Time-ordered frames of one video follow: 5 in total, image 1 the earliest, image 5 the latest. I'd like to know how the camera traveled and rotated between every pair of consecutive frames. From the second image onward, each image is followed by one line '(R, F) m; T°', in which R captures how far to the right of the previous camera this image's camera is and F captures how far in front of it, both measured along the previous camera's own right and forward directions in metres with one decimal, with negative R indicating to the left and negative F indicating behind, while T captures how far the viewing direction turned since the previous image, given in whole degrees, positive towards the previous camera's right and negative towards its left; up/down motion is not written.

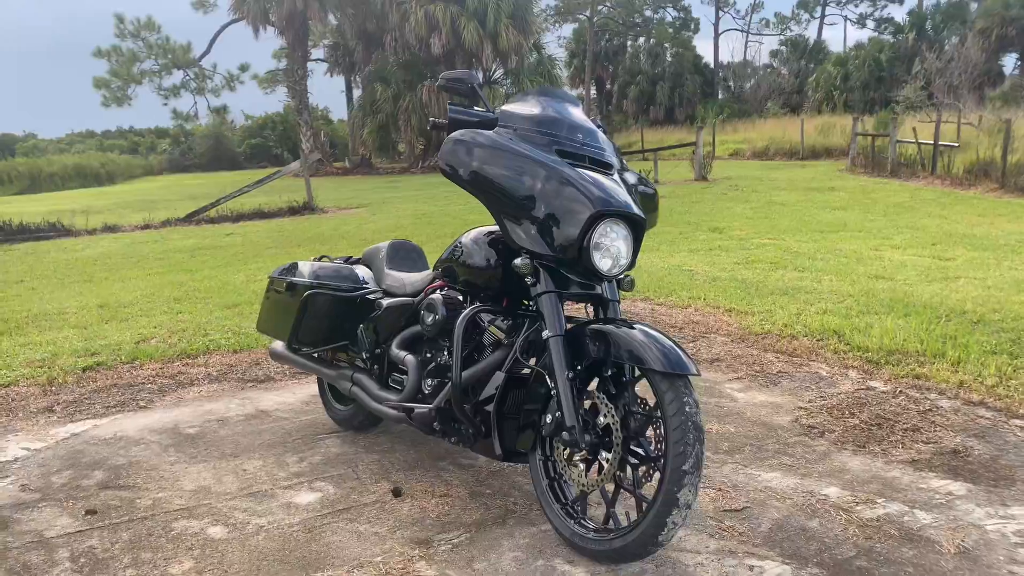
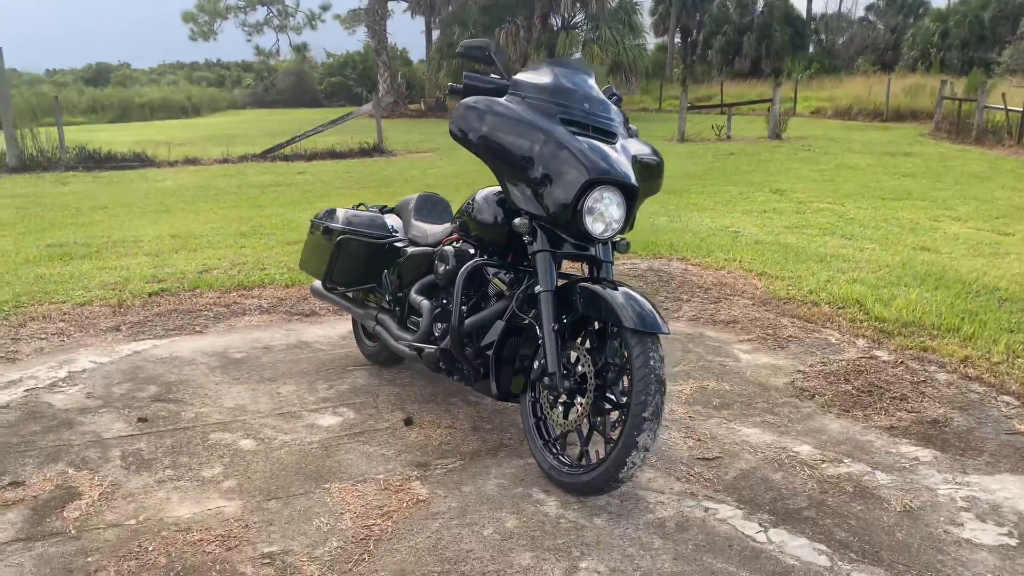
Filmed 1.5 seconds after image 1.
(+0.3, -0.3) m; -5°
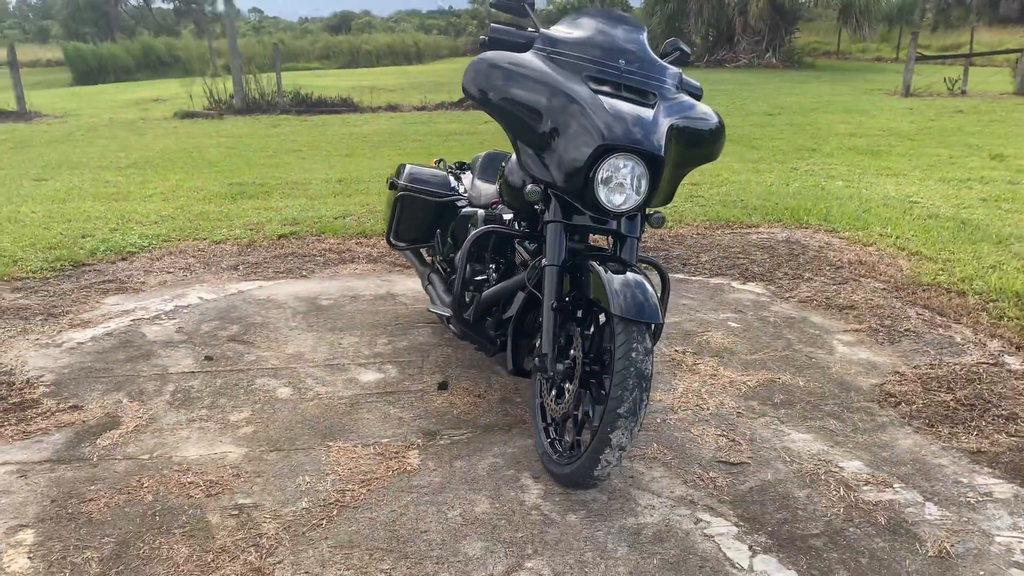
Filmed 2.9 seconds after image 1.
(+0.7, +0.3) m; -14°
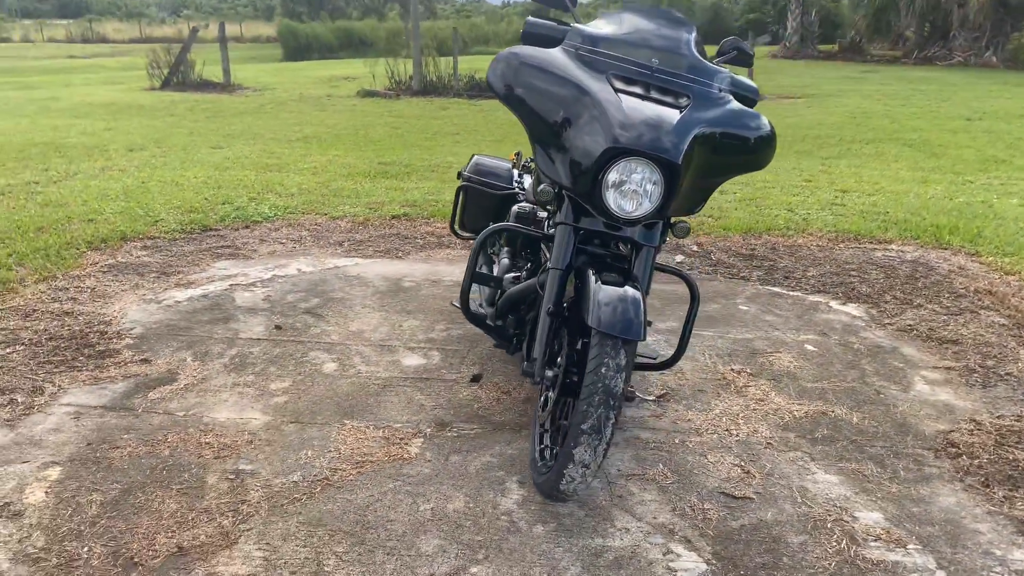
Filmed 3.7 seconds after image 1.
(+0.5, +0.1) m; -12°
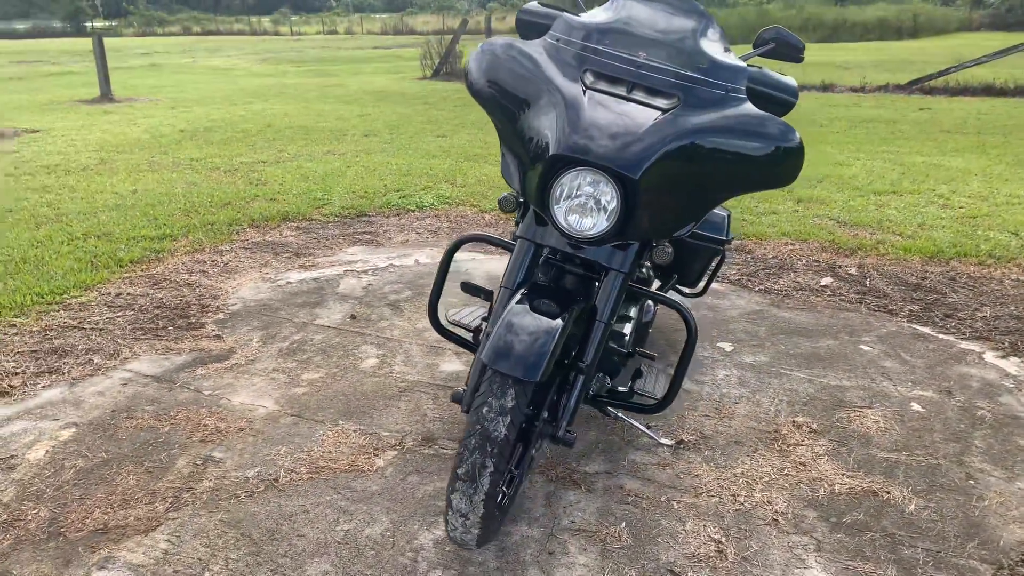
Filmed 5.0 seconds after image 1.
(+0.9, +0.4) m; -18°
